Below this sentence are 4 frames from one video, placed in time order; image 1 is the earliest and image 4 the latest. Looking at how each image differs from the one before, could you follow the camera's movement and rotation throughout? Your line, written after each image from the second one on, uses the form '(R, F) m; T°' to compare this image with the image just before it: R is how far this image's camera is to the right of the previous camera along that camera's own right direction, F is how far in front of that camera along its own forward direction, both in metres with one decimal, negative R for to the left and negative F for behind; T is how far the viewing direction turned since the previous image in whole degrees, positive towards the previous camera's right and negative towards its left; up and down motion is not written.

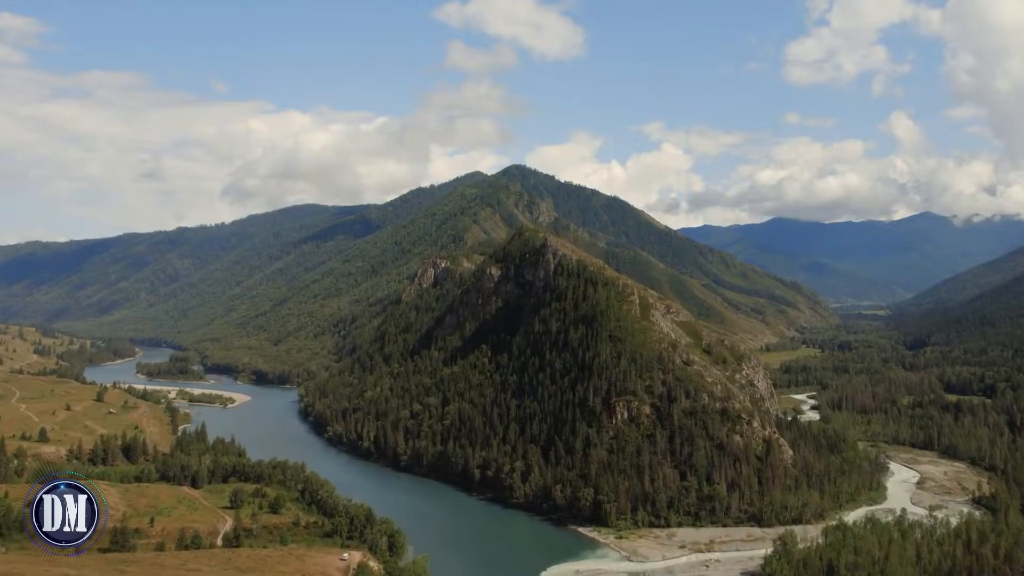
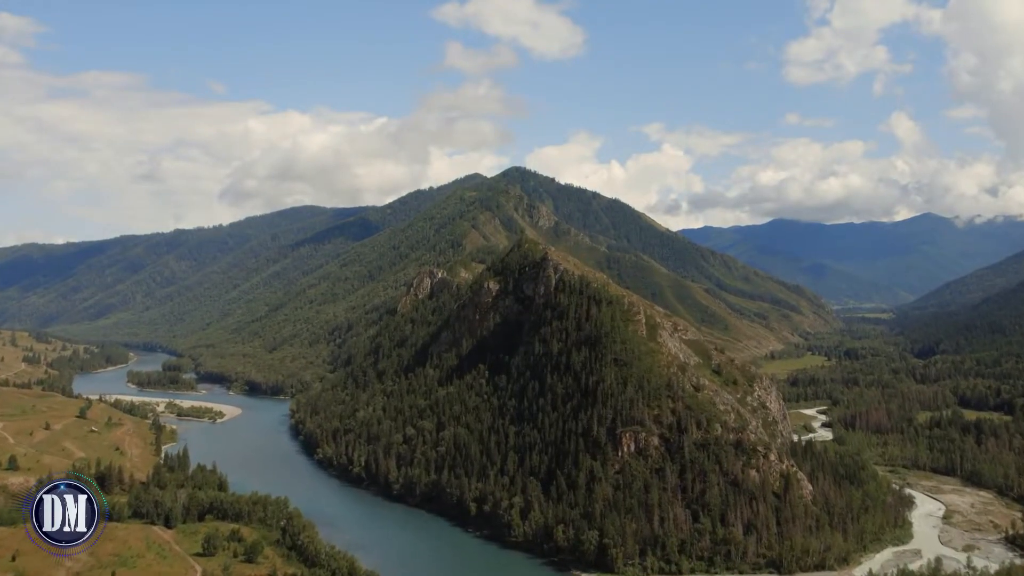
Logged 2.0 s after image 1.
(+0.3, +10.0) m; 0°
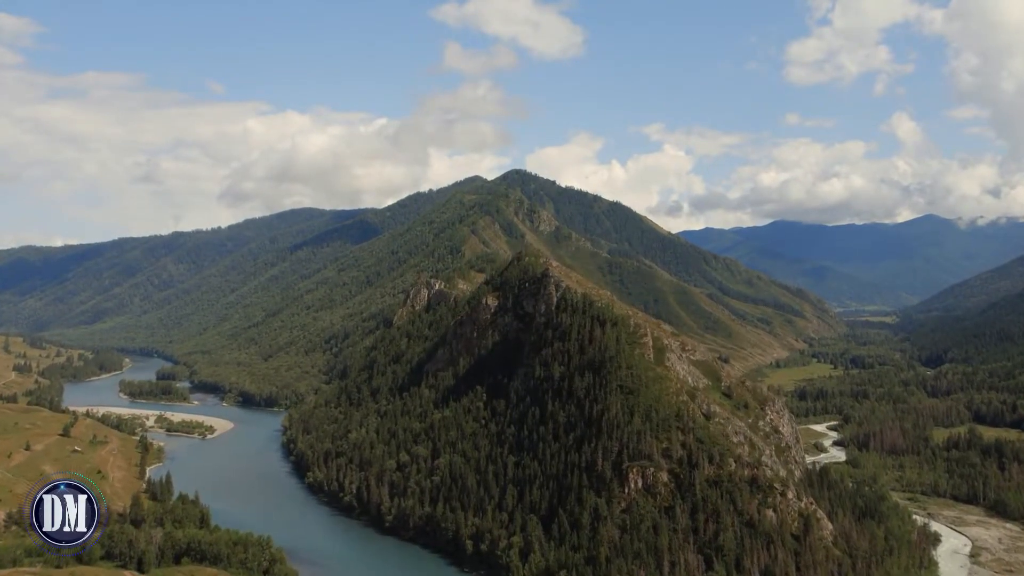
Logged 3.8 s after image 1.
(+0.3, +8.9) m; 0°
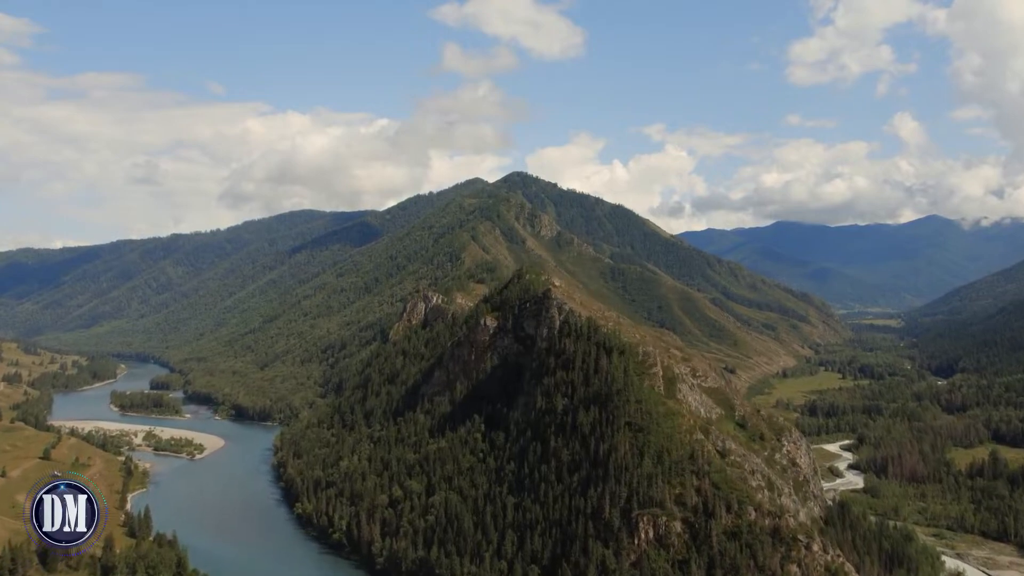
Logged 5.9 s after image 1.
(+0.3, +10.4) m; 0°
